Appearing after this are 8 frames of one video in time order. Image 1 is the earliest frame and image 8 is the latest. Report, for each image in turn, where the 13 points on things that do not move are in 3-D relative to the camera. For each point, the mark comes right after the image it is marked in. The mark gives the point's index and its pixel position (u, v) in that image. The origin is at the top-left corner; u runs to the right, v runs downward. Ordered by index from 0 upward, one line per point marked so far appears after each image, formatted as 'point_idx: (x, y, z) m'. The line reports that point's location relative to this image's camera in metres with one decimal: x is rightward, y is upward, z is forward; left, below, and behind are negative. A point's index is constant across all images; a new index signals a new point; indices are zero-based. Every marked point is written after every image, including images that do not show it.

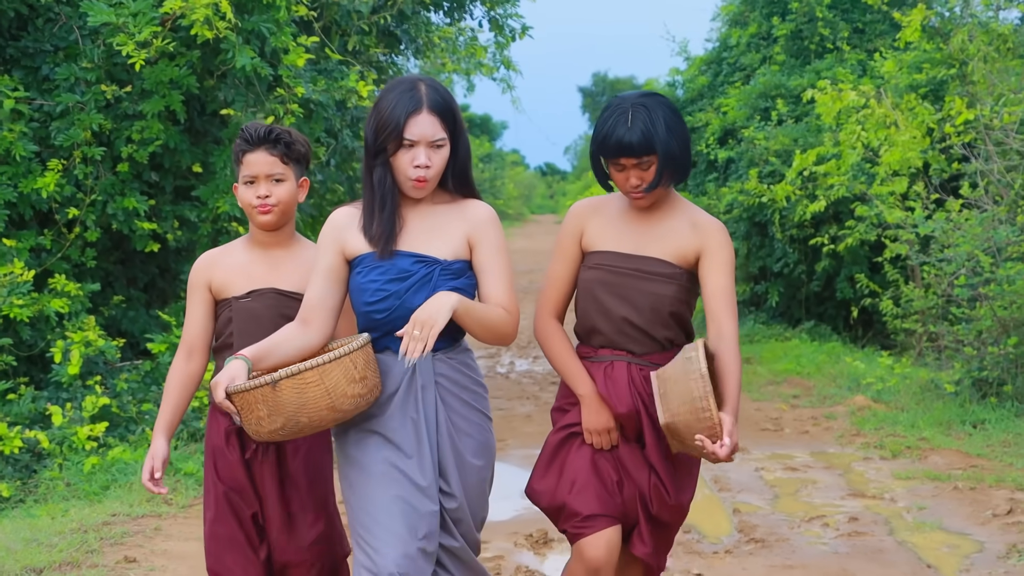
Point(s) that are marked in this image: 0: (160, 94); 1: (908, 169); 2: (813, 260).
0: (-2.1, +1.2, +5.9) m
1: (+3.1, +0.9, +7.9) m
2: (+2.9, +0.3, +9.9) m
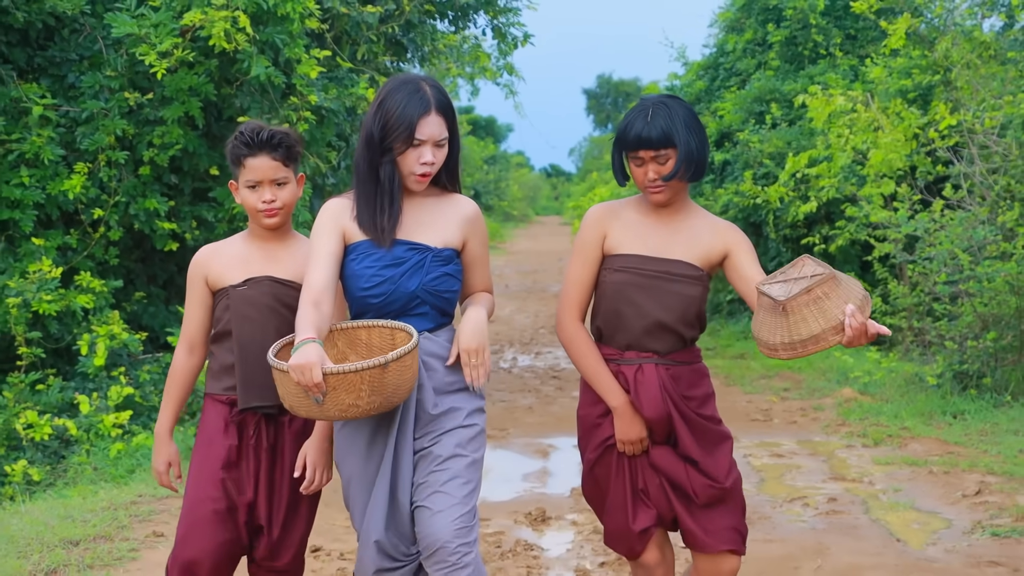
0: (-2.1, +1.2, +6.3) m
1: (+3.1, +0.9, +8.2) m
2: (+2.9, +0.3, +10.2) m
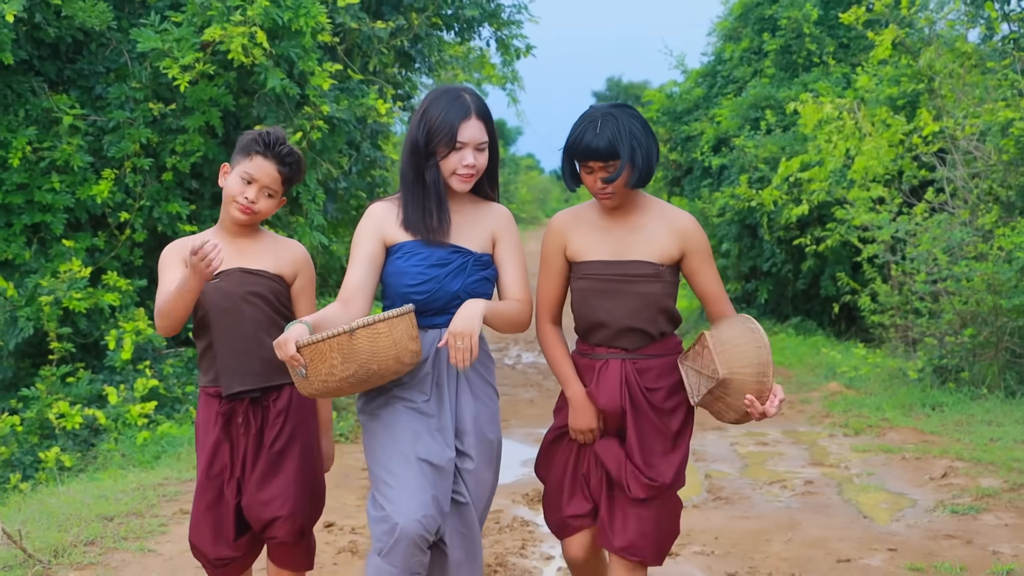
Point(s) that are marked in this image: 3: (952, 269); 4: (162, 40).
0: (-2.1, +1.2, +6.7) m
1: (+3.1, +0.9, +8.6) m
2: (+3.0, +0.3, +10.6) m
3: (+3.2, +0.1, +7.5) m
4: (-2.2, +1.6, +6.3) m
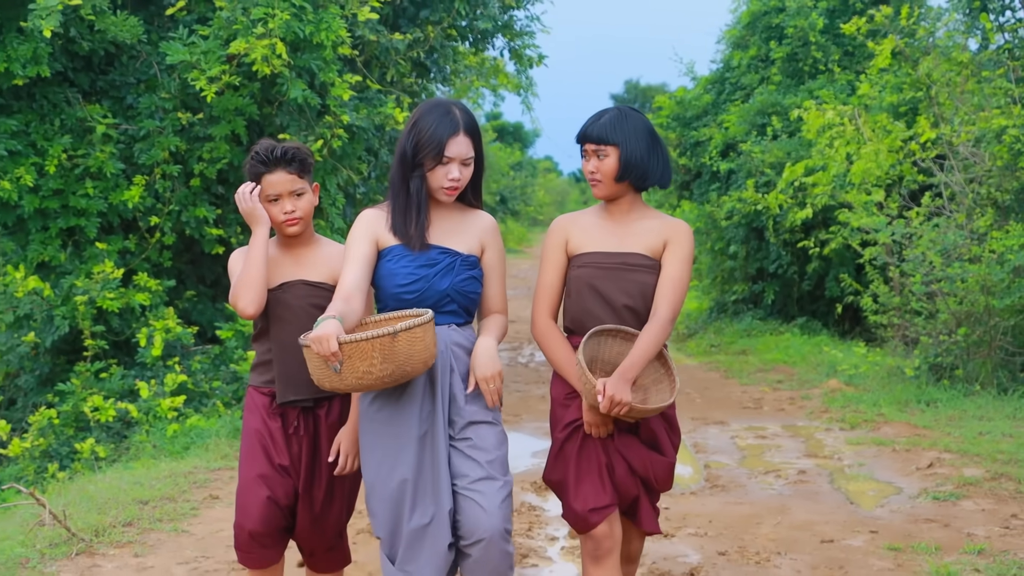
0: (-2.0, +1.2, +7.1) m
1: (+3.2, +0.9, +8.9) m
2: (+3.1, +0.3, +10.9) m
3: (+3.3, +0.1, +7.8) m
4: (-2.1, +1.6, +6.7) m
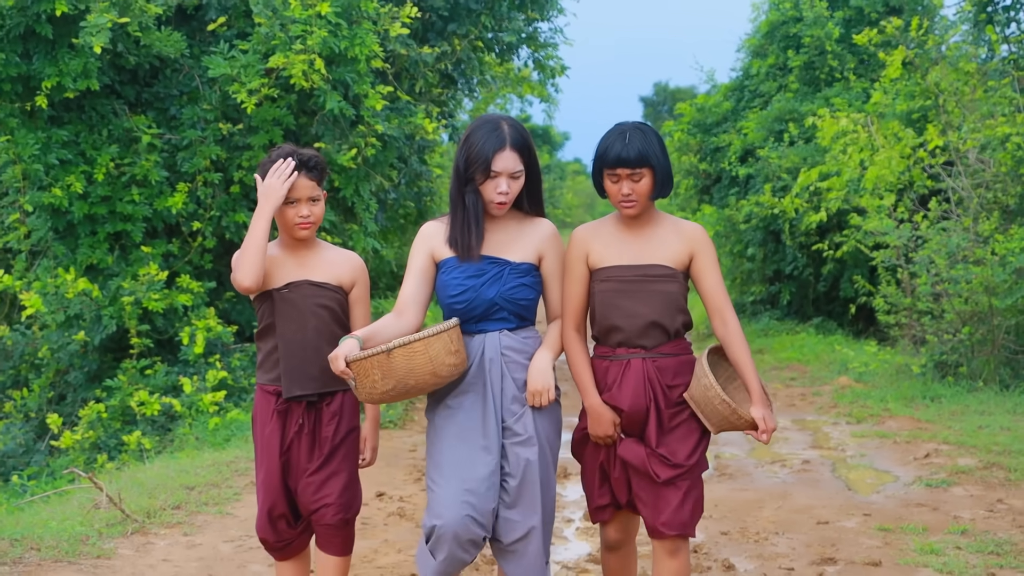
0: (-1.8, +1.2, +7.5) m
1: (+3.4, +0.9, +9.2) m
2: (+3.4, +0.3, +11.2) m
3: (+3.5, +0.1, +8.1) m
4: (-2.0, +1.6, +7.2) m
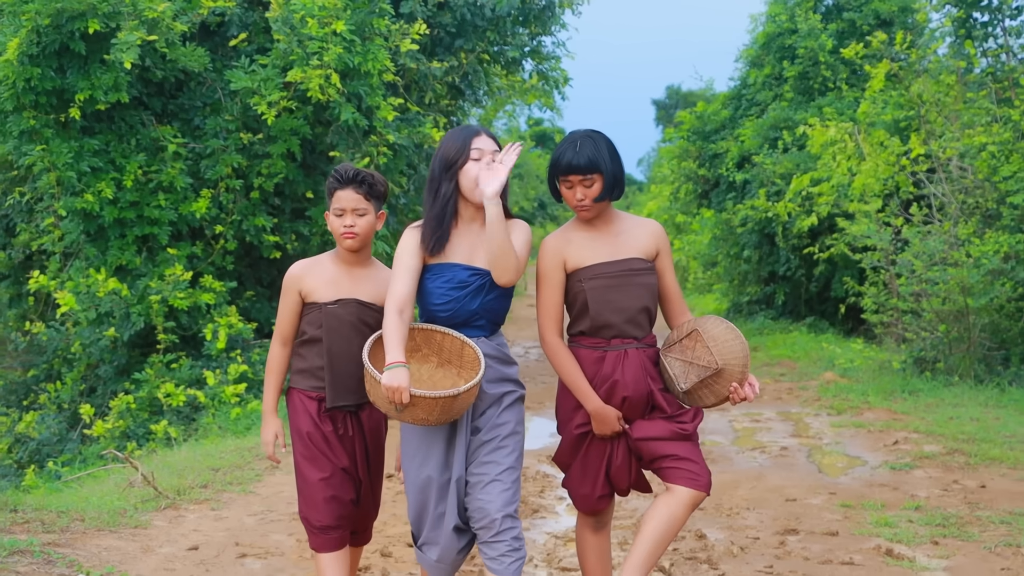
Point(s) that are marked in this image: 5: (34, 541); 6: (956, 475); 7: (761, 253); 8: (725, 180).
0: (-1.8, +1.2, +8.1) m
1: (+3.5, +0.9, +9.7) m
2: (+3.5, +0.3, +11.7) m
3: (+3.5, +0.1, +8.6) m
4: (-2.0, +1.6, +7.7) m
5: (-1.8, -1.0, +3.9) m
6: (+2.6, -1.1, +5.9) m
7: (+3.0, +0.4, +12.2) m
8: (+2.8, +1.4, +13.4) m
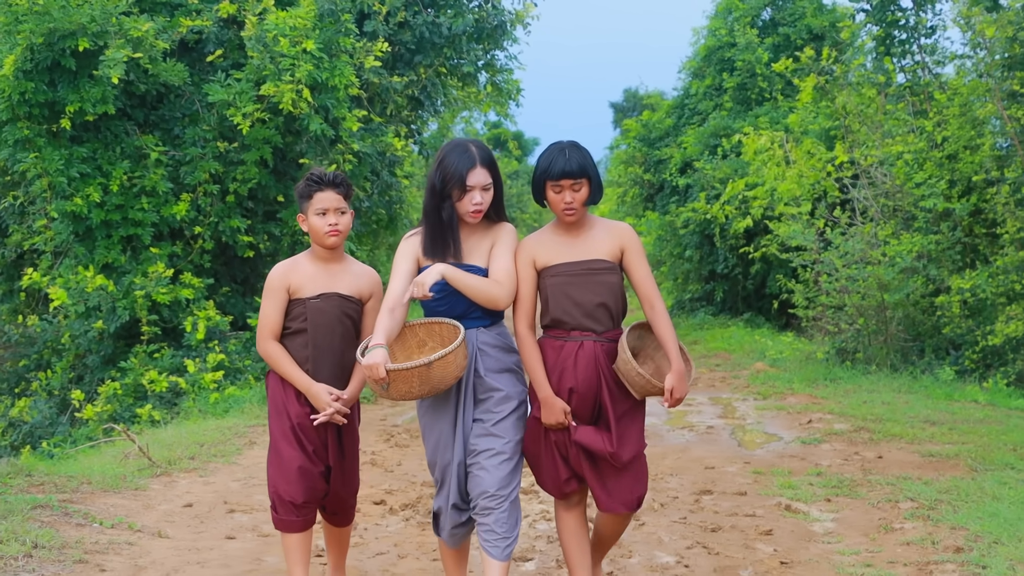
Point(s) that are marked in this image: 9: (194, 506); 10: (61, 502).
0: (-2.2, +1.2, +8.7) m
1: (+3.0, +1.0, +10.5) m
2: (+2.9, +0.3, +12.5) m
3: (+3.1, +0.2, +9.4) m
4: (-2.3, +1.6, +8.3) m
5: (-2.0, -0.9, +4.5) m
6: (+2.3, -1.0, +6.6) m
7: (+2.4, +0.4, +13.0) m
8: (+2.2, +1.5, +14.2) m
9: (-1.5, -1.0, +4.8) m
10: (-2.0, -1.0, +4.5) m
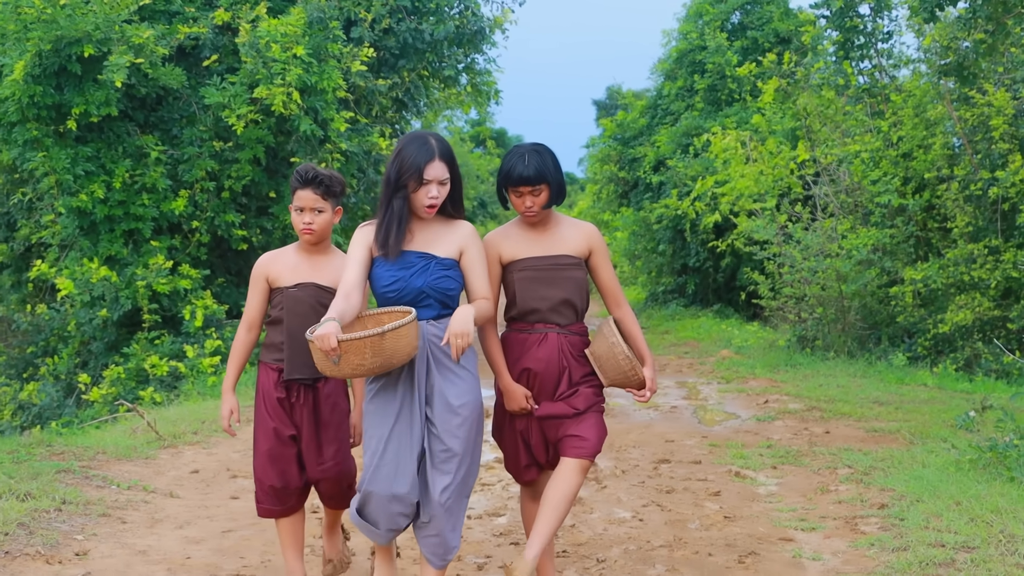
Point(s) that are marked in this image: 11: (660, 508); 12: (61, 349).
0: (-2.4, +1.3, +9.2) m
1: (+2.8, +1.0, +11.0) m
2: (+2.7, +0.4, +13.0) m
3: (+2.9, +0.3, +10.0) m
4: (-2.5, +1.7, +8.8) m
5: (-2.2, -0.9, +5.0) m
6: (+2.1, -1.0, +7.2) m
7: (+2.2, +0.5, +13.5) m
8: (+1.9, +1.6, +14.7) m
9: (-1.6, -1.0, +5.3) m
10: (-2.1, -0.9, +5.0) m
11: (+0.7, -1.1, +5.0) m
12: (-3.7, -0.5, +8.4) m
